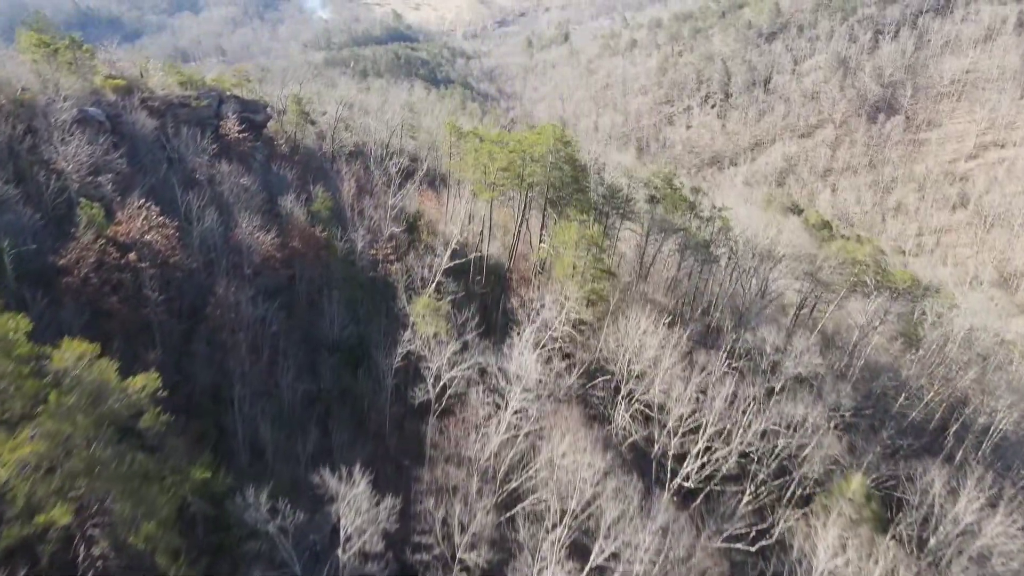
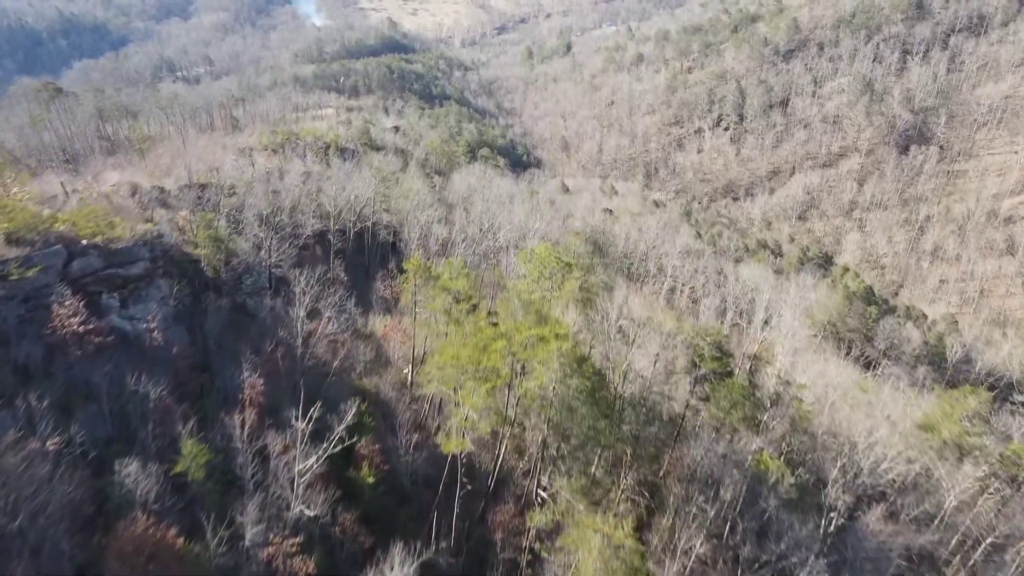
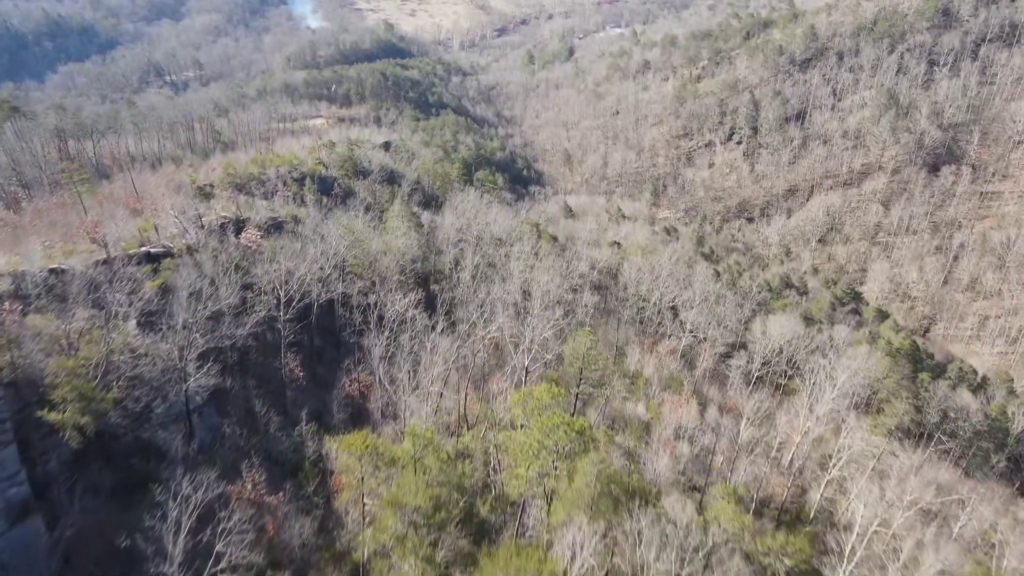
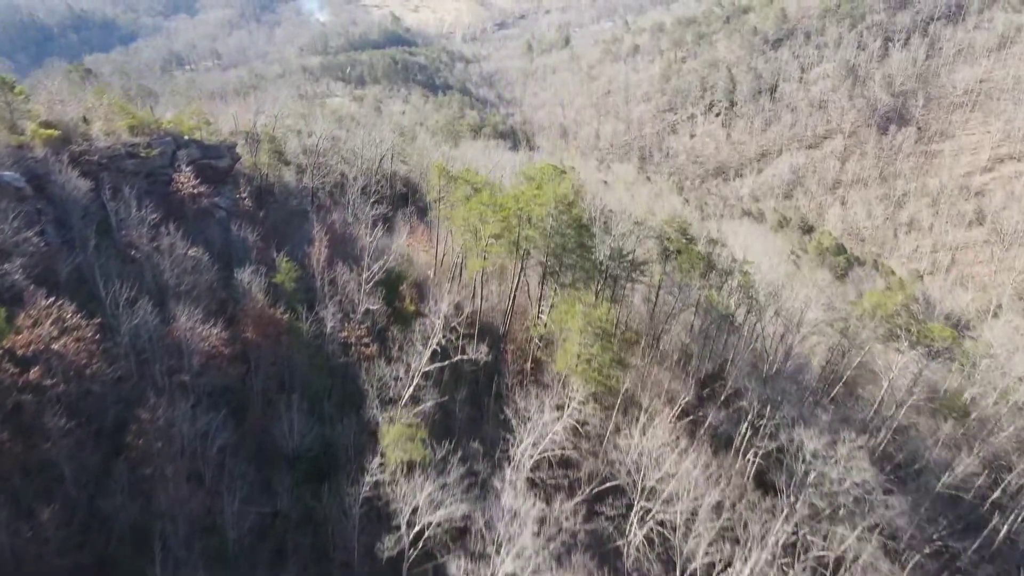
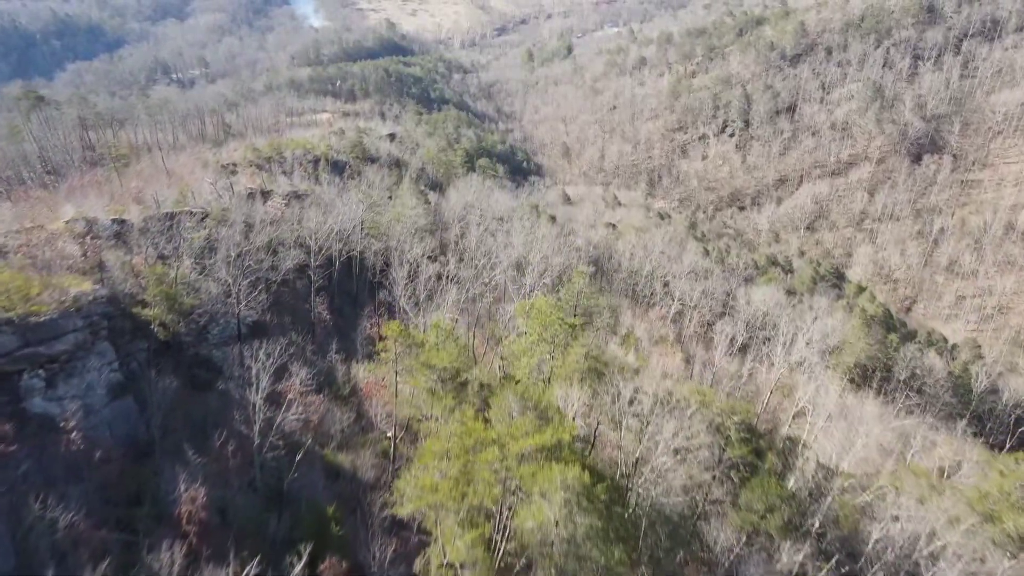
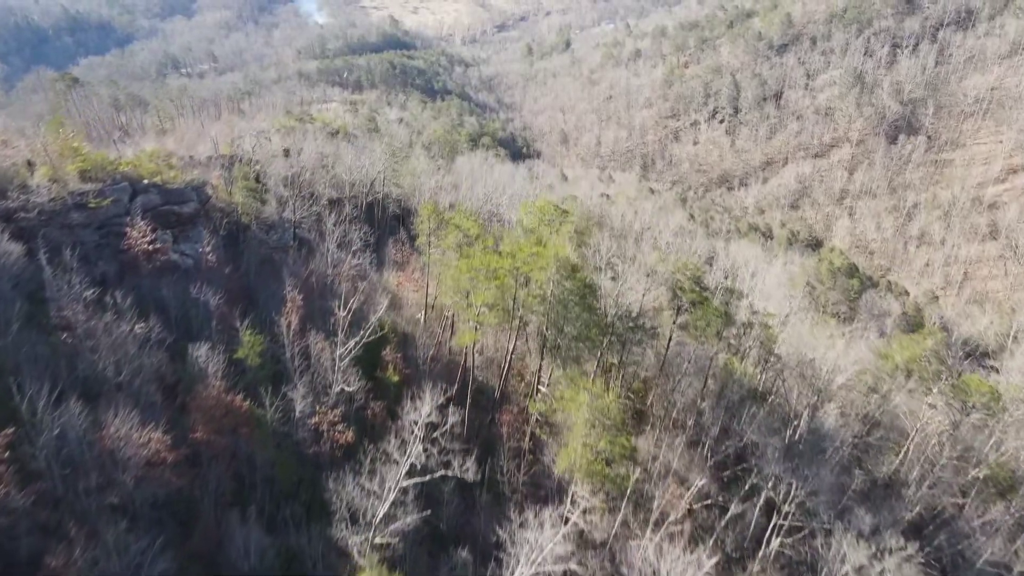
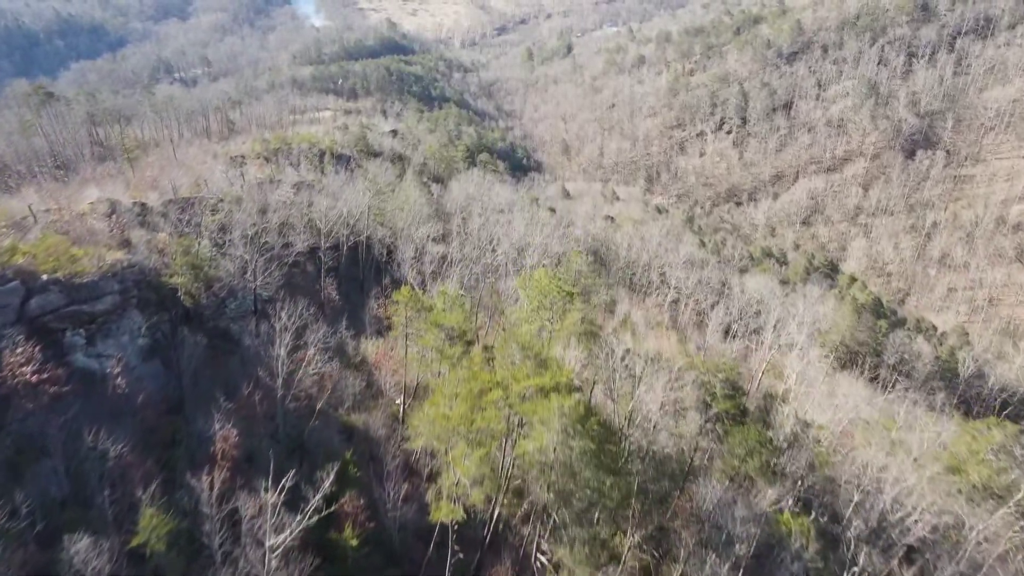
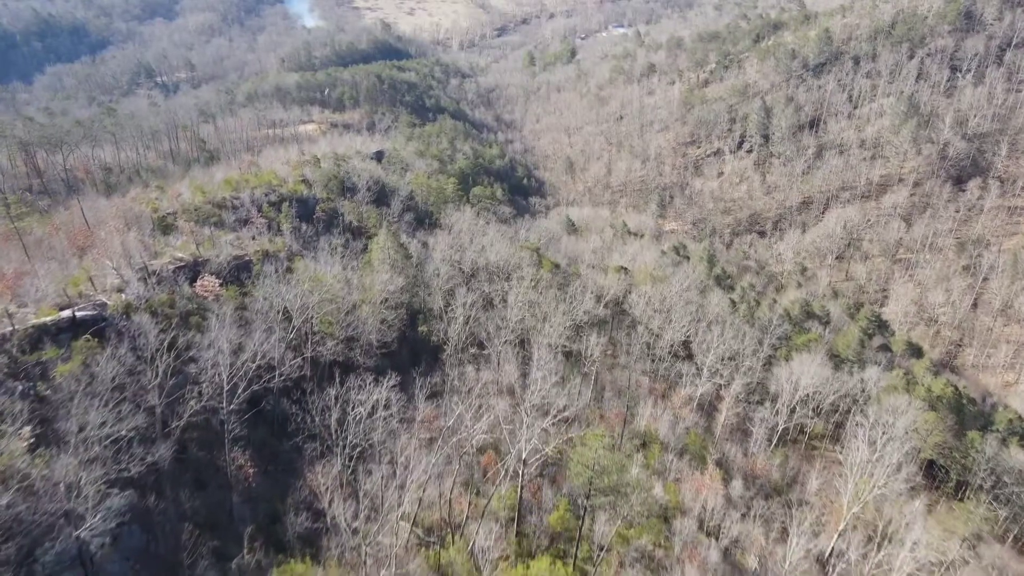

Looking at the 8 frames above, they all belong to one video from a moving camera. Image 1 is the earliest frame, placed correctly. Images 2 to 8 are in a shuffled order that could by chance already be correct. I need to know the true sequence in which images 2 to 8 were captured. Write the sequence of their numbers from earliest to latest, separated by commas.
4, 6, 2, 7, 5, 3, 8
